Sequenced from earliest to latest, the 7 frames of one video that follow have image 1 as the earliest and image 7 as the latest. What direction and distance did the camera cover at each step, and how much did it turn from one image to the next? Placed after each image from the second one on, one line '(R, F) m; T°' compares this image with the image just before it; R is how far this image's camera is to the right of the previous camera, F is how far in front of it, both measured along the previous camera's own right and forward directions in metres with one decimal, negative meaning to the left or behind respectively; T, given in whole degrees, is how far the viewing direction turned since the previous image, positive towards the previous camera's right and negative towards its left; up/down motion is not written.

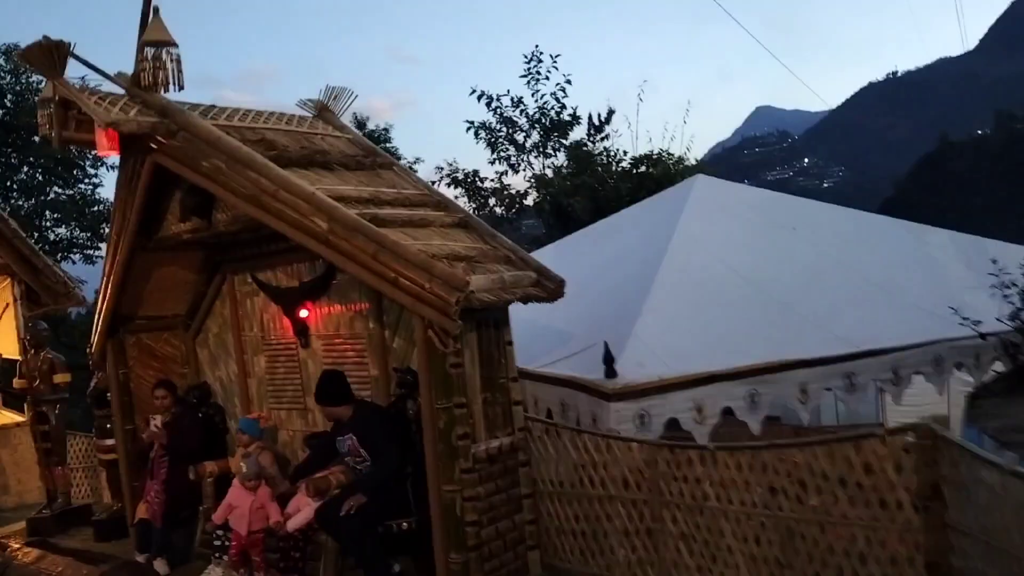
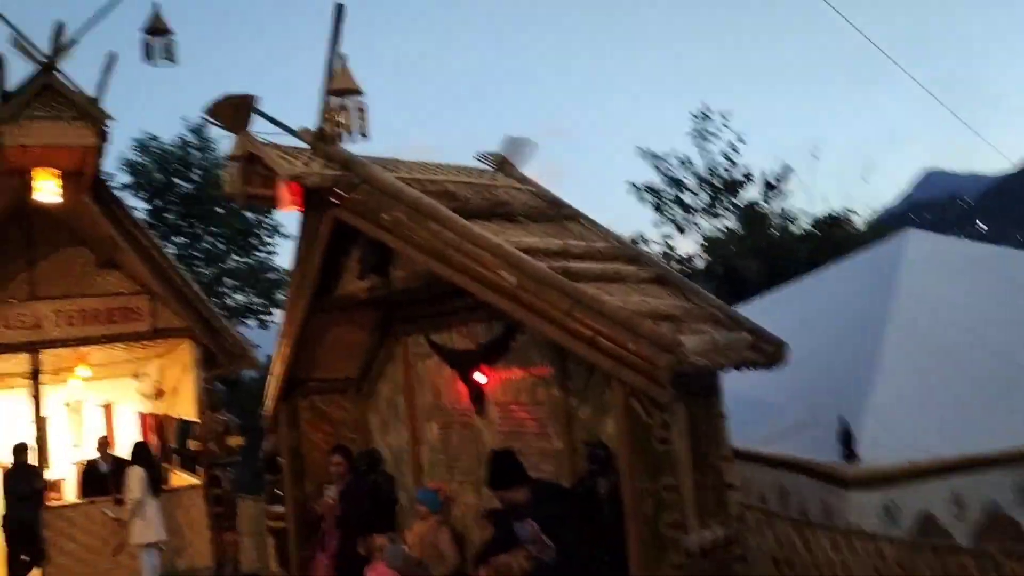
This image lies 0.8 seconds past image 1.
(-0.3, +0.5) m; -10°
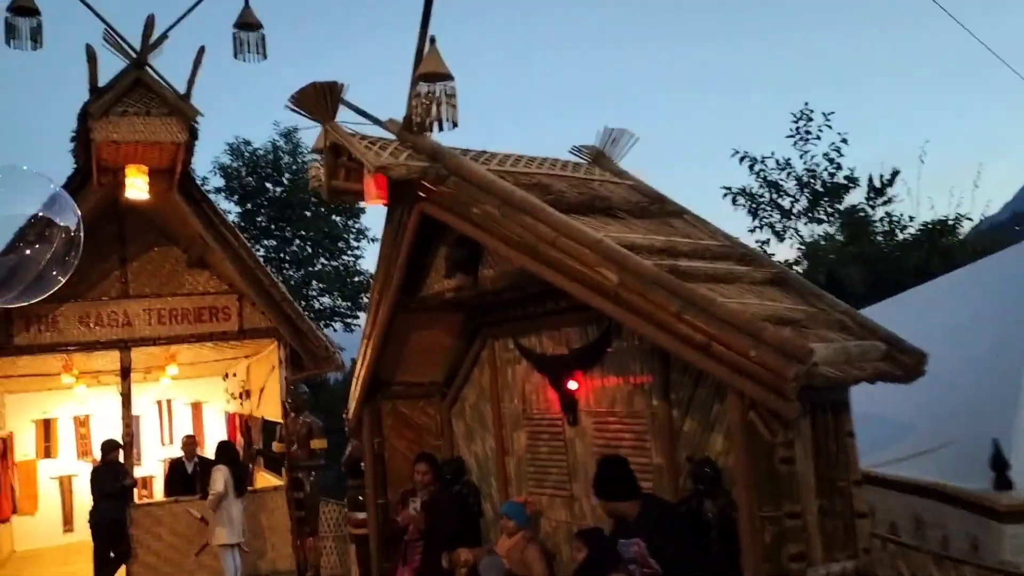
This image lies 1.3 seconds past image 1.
(-0.1, +0.3) m; -6°
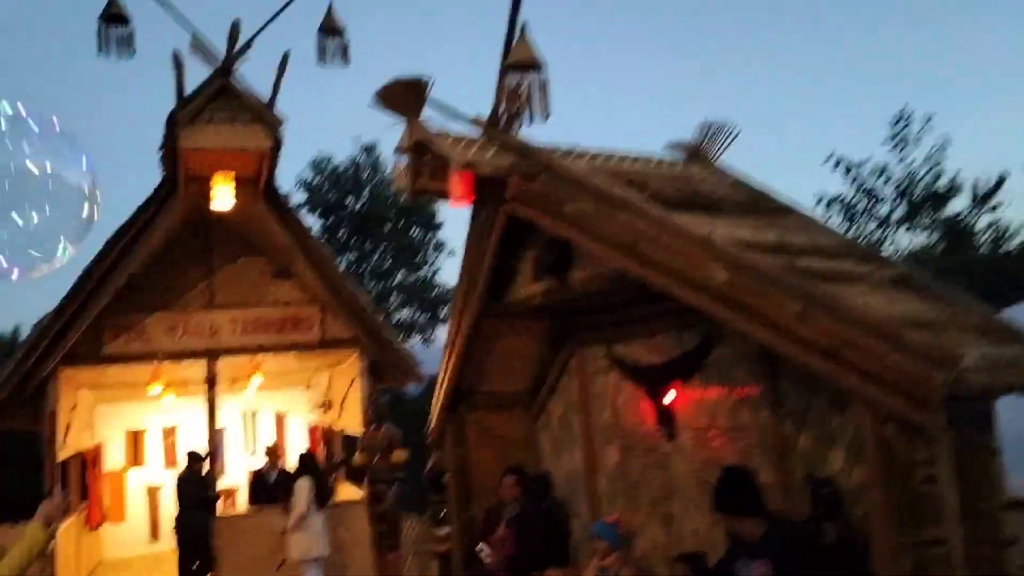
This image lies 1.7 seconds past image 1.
(-0.1, +0.3) m; -5°
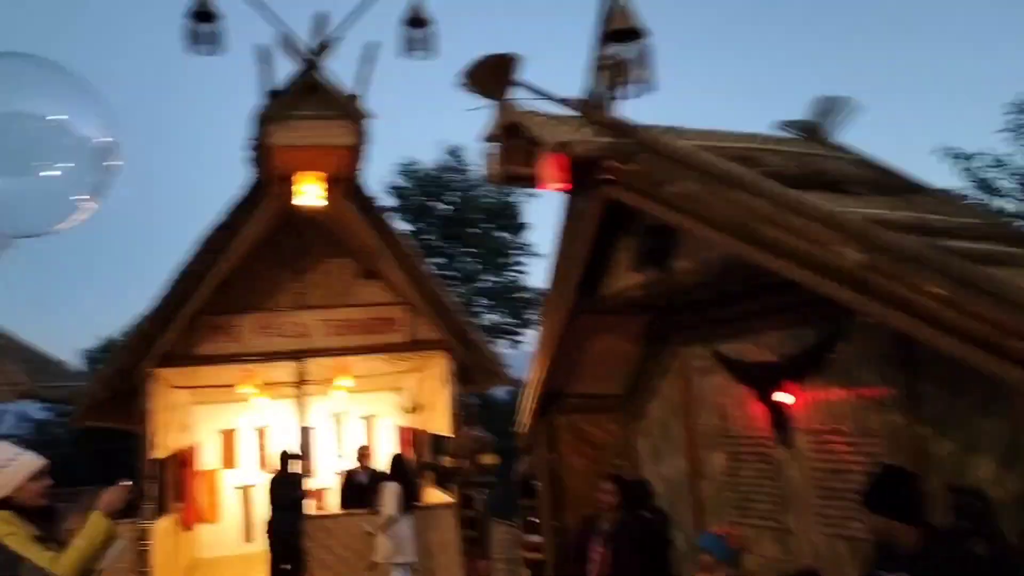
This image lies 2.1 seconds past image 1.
(-0.1, +0.3) m; -6°
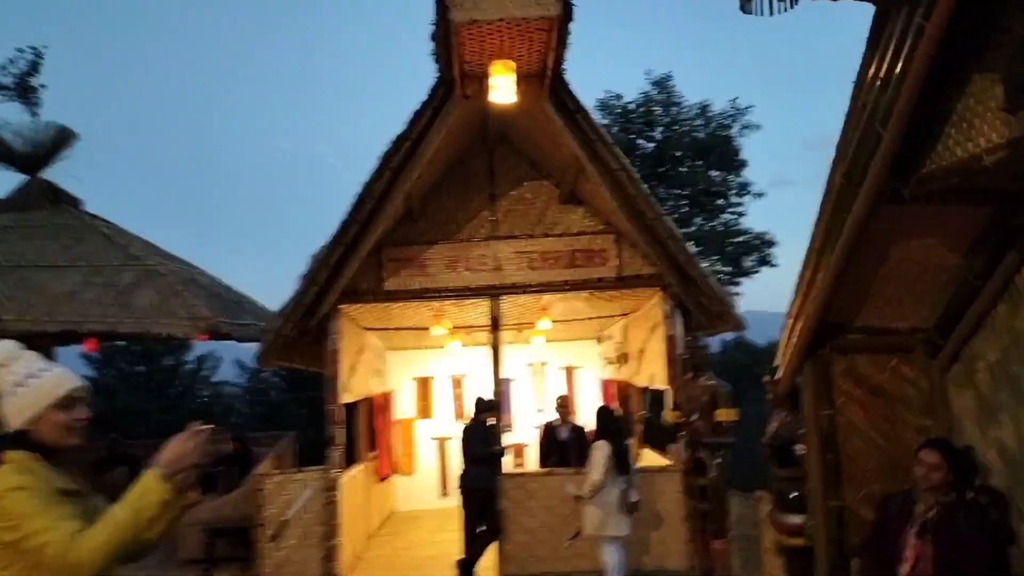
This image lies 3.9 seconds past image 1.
(-0.3, +1.3) m; -13°
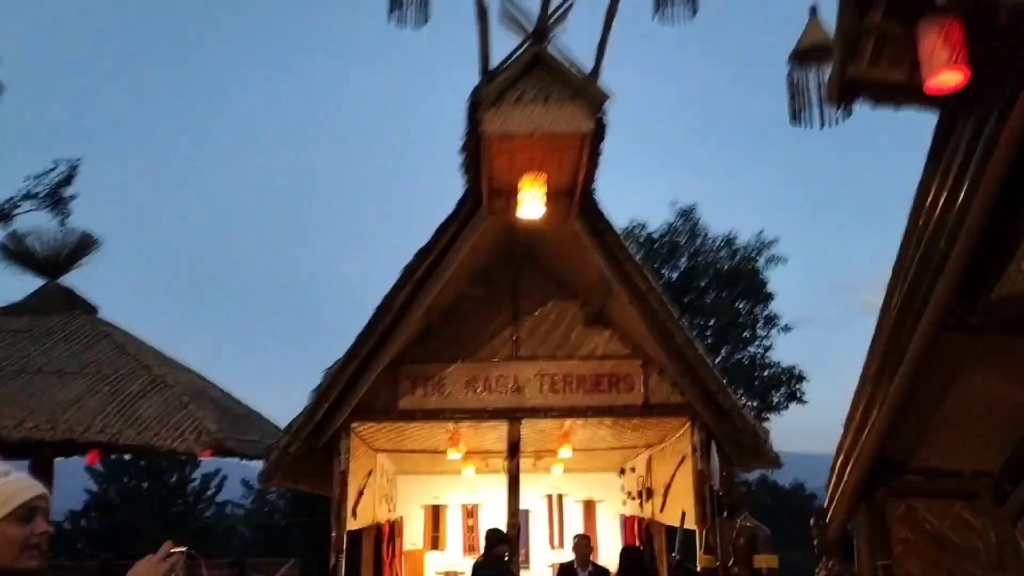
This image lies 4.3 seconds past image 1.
(0.0, +0.3) m; -1°
